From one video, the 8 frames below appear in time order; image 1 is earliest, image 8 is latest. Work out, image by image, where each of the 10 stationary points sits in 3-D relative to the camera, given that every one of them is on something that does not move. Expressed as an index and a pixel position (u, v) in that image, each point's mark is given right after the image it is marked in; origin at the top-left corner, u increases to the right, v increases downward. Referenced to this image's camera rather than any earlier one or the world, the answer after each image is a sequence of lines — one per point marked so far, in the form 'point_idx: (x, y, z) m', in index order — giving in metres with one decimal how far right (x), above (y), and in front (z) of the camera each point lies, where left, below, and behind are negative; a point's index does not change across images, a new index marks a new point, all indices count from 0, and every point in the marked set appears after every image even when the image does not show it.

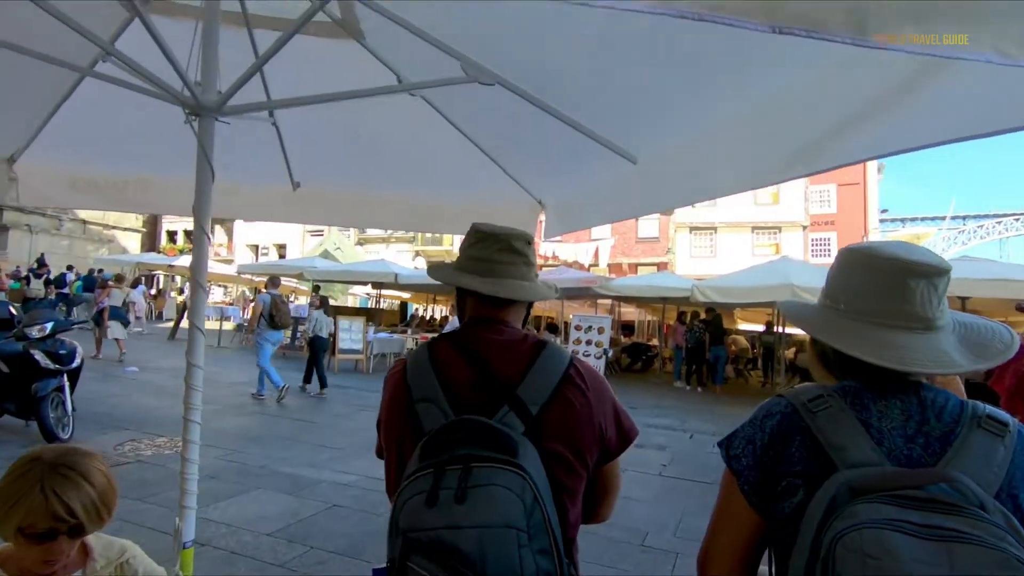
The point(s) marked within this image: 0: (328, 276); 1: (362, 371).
0: (-5.4, +0.4, +17.2) m
1: (-3.2, -1.8, +12.8) m
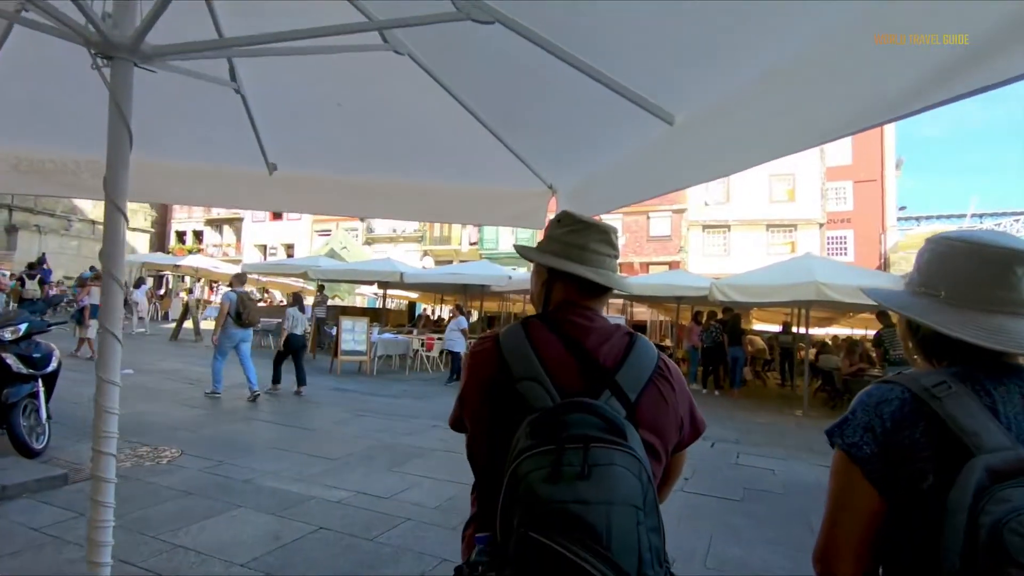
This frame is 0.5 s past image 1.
0: (-5.1, +0.4, +16.8) m
1: (-3.1, -1.8, +12.4) m
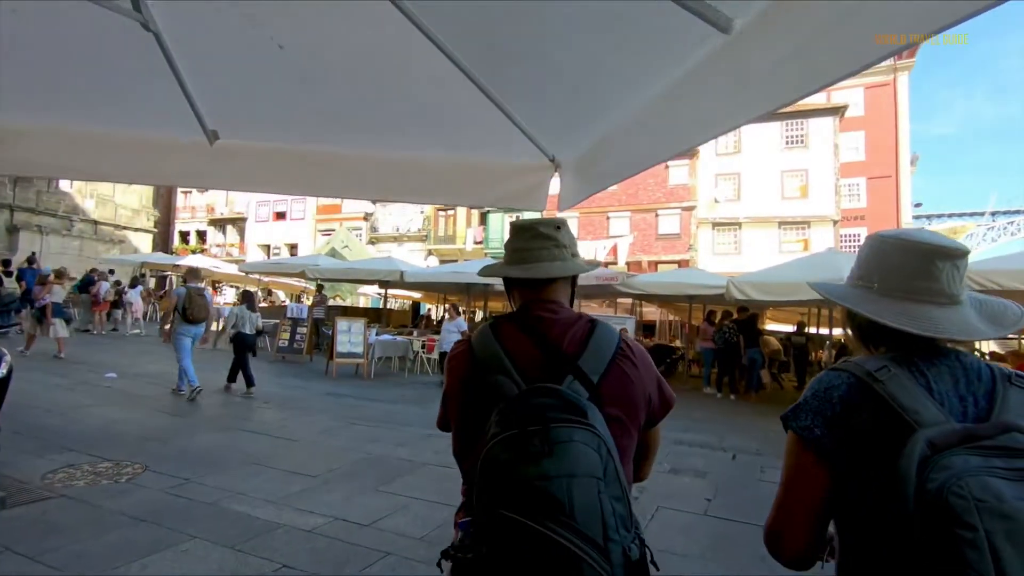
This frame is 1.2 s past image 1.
0: (-5.0, +0.4, +16.3) m
1: (-3.0, -1.7, +11.8) m
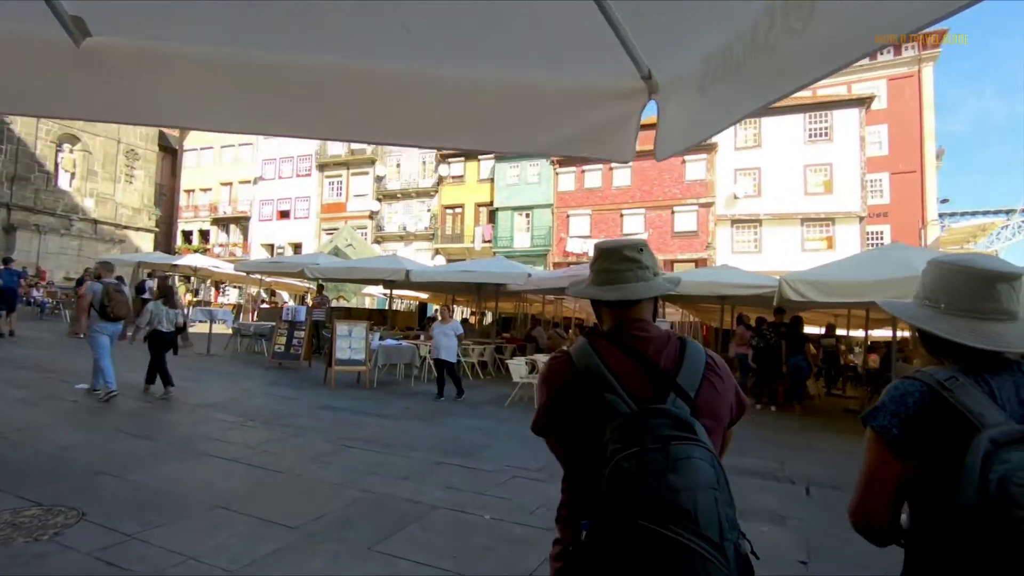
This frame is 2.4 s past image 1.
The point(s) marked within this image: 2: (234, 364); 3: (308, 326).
0: (-4.6, +0.4, +15.2) m
1: (-2.7, -1.8, +10.7) m
2: (-5.9, -1.6, +12.6) m
3: (-4.3, -0.8, +12.5) m
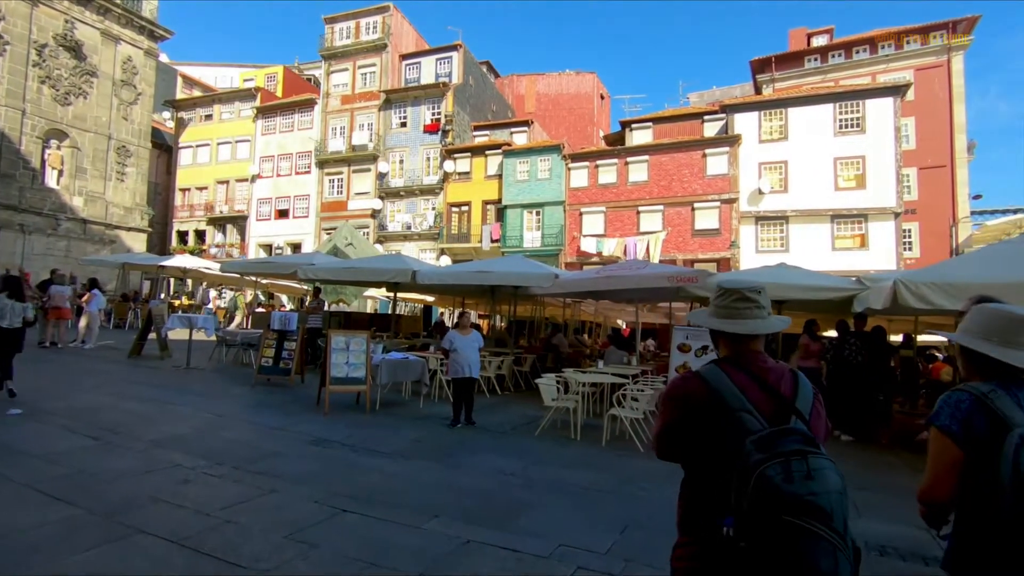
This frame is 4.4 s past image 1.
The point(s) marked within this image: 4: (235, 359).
0: (-4.2, +0.3, +13.6) m
1: (-2.2, -1.8, +9.1) m
2: (-5.5, -1.7, +10.9) m
3: (-3.9, -0.9, +10.8) m
4: (-6.4, -1.7, +13.6) m
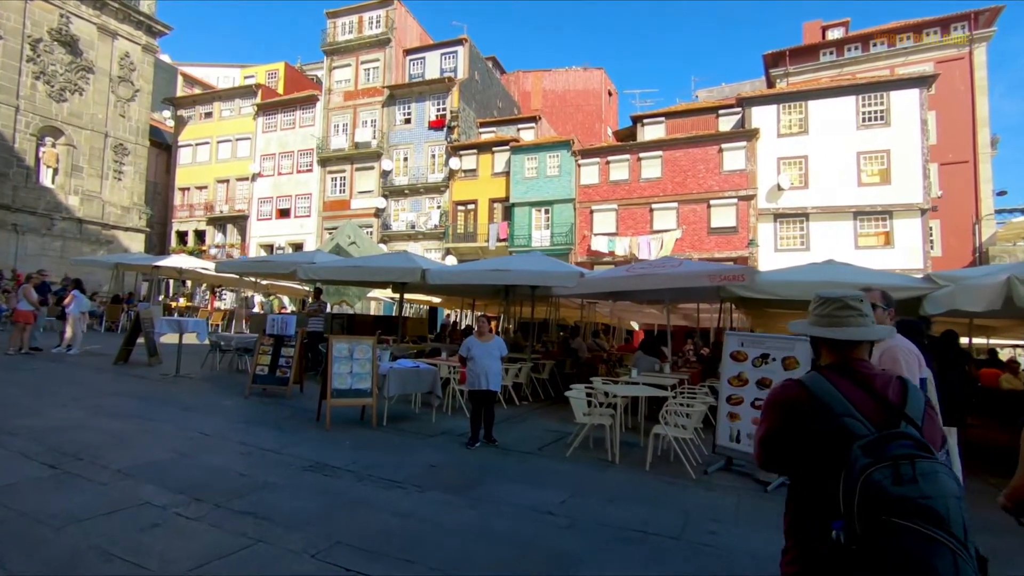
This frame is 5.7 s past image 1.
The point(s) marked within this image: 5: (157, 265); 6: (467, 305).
0: (-3.8, +0.3, +12.6) m
1: (-1.9, -1.8, +8.0) m
2: (-5.2, -1.7, +9.9) m
3: (-3.5, -0.9, +9.8) m
4: (-6.0, -1.7, +12.6) m
5: (-11.7, +0.8, +19.5) m
6: (-1.5, -0.6, +19.7) m
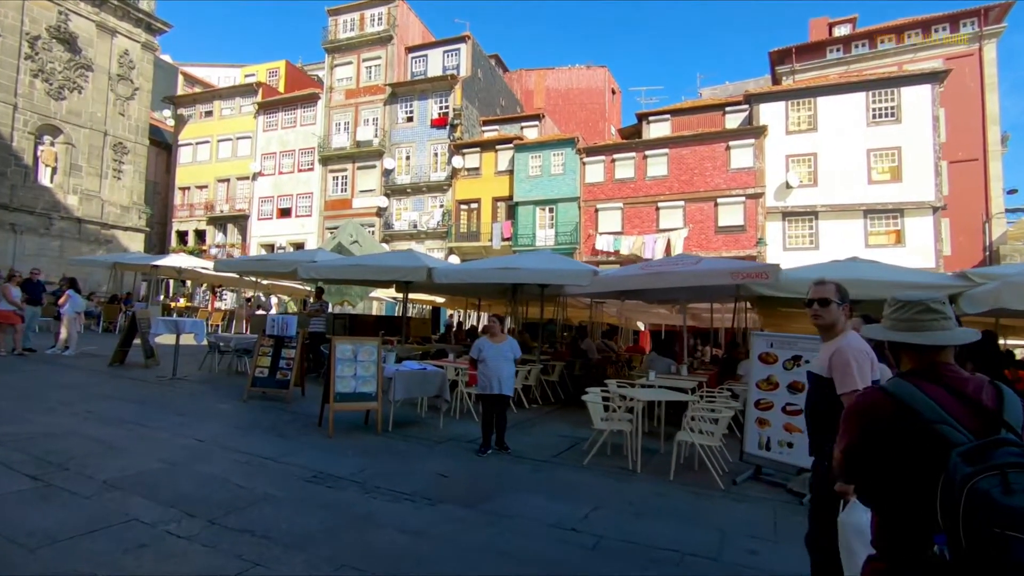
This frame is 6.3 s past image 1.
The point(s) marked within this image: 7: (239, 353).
0: (-3.7, +0.3, +12.2) m
1: (-1.8, -1.8, +7.7) m
2: (-5.0, -1.7, +9.5) m
3: (-3.4, -0.9, +9.4) m
4: (-5.8, -1.7, +12.2) m
5: (-11.5, +0.8, +19.1) m
6: (-1.3, -0.5, +19.3) m
7: (-5.3, -1.3, +11.5) m
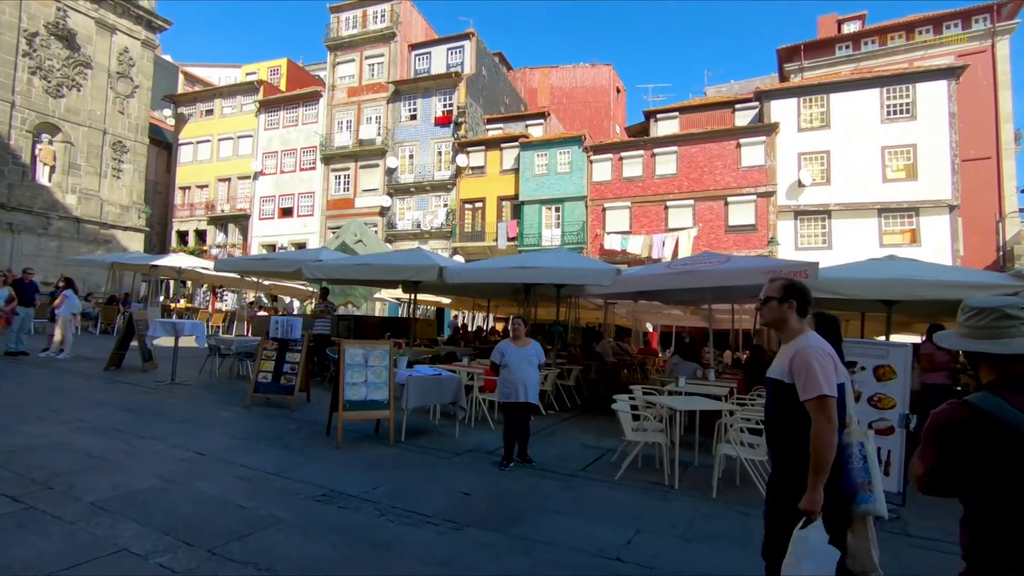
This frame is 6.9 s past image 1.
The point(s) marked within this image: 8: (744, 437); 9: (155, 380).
0: (-3.4, +0.3, +11.7) m
1: (-1.5, -1.8, +7.1) m
2: (-4.7, -1.7, +9.0) m
3: (-3.1, -0.9, +8.9) m
4: (-5.6, -1.7, +11.7) m
5: (-11.2, +0.7, +18.6) m
6: (-1.1, -0.6, +18.8) m
7: (-5.1, -1.3, +11.0) m
8: (+2.3, -1.5, +5.9) m
9: (-6.4, -1.6, +10.6) m
